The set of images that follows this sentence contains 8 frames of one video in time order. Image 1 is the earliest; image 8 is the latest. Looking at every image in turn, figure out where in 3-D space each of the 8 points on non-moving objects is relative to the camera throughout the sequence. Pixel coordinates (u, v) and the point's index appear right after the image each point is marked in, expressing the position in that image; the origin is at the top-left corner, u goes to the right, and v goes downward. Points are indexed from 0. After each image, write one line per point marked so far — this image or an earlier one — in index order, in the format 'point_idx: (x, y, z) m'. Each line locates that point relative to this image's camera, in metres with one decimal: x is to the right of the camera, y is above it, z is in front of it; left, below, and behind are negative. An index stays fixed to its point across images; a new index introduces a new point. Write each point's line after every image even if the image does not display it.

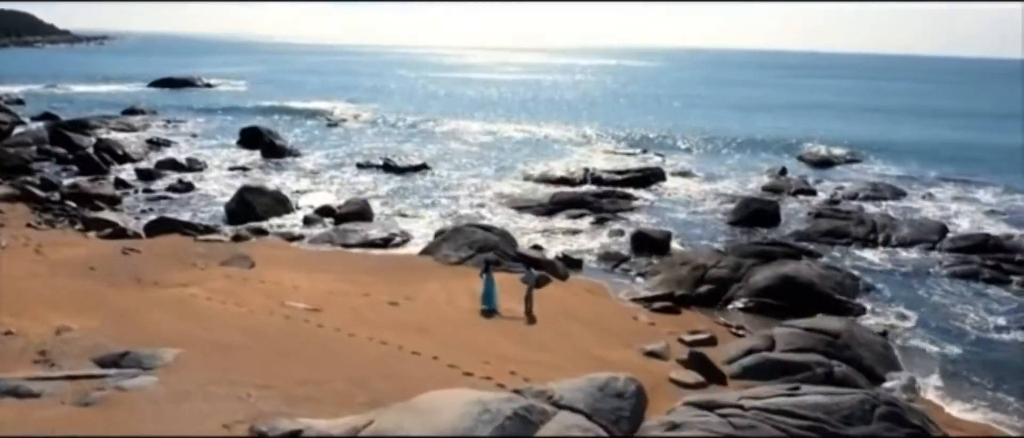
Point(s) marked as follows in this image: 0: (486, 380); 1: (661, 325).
0: (-0.2, -2.8, +13.1) m
1: (+3.5, -2.5, +18.2) m
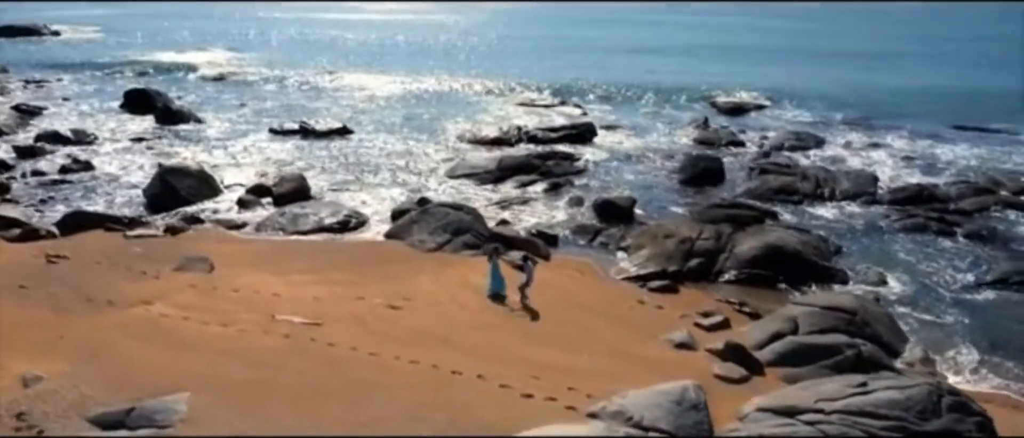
0: (+0.8, -2.9, +12.2) m
1: (+3.6, -2.1, +17.7) m
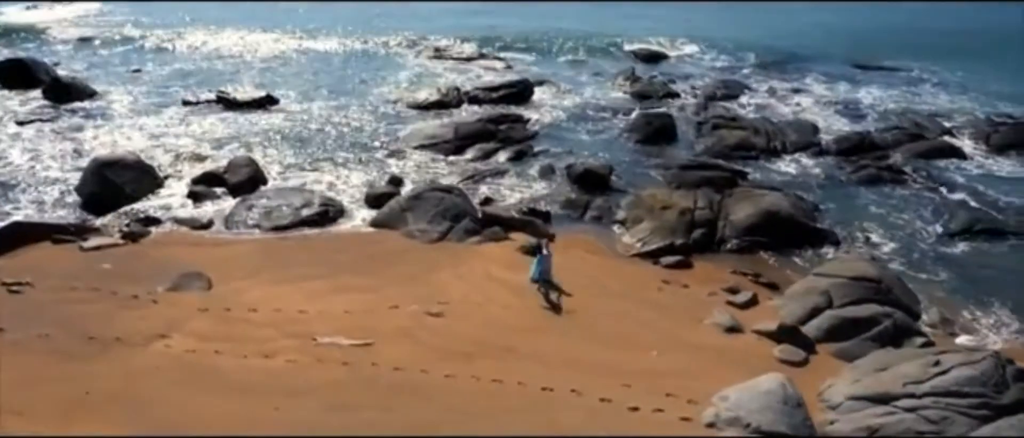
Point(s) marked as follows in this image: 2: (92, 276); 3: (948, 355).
0: (+2.4, -3.0, +12.0) m
1: (+4.2, -1.6, +17.8) m
2: (-9.0, -1.2, +16.9) m
3: (+7.3, -2.2, +13.3) m
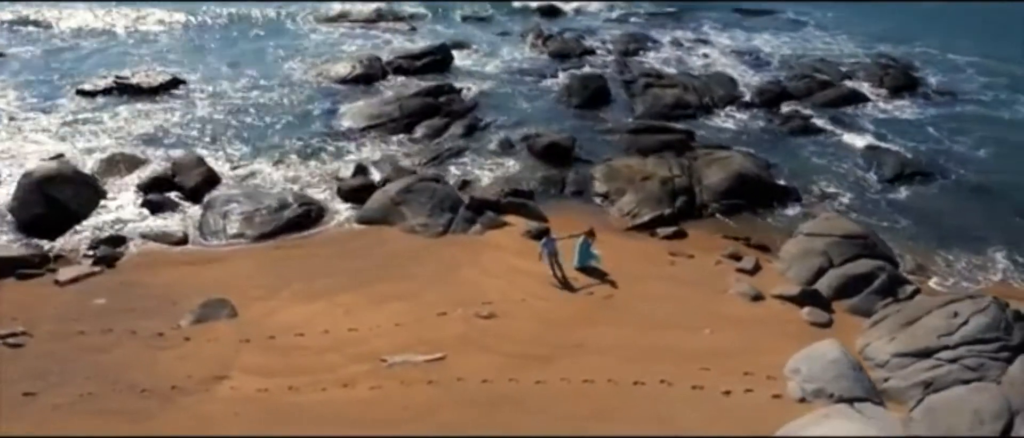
0: (+4.1, -2.9, +12.9) m
1: (+4.6, -0.9, +18.9) m
2: (-8.2, -1.9, +15.4) m
3: (+8.5, -1.5, +15.0) m
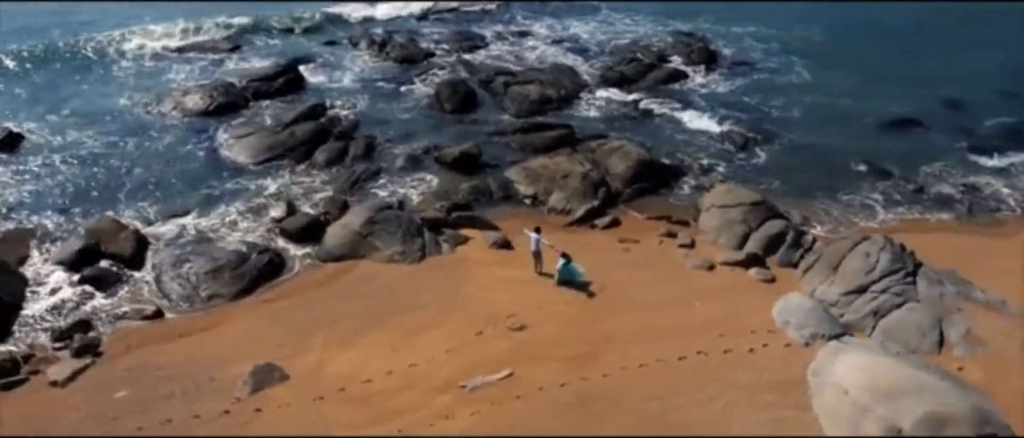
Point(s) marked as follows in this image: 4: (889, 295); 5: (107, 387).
0: (+5.4, -2.6, +16.1) m
1: (+3.7, -0.6, +21.8) m
2: (-7.1, -3.5, +14.7) m
3: (+8.7, -0.6, +19.4) m
4: (+8.4, -1.7, +17.8) m
5: (-8.0, -3.3, +15.4) m
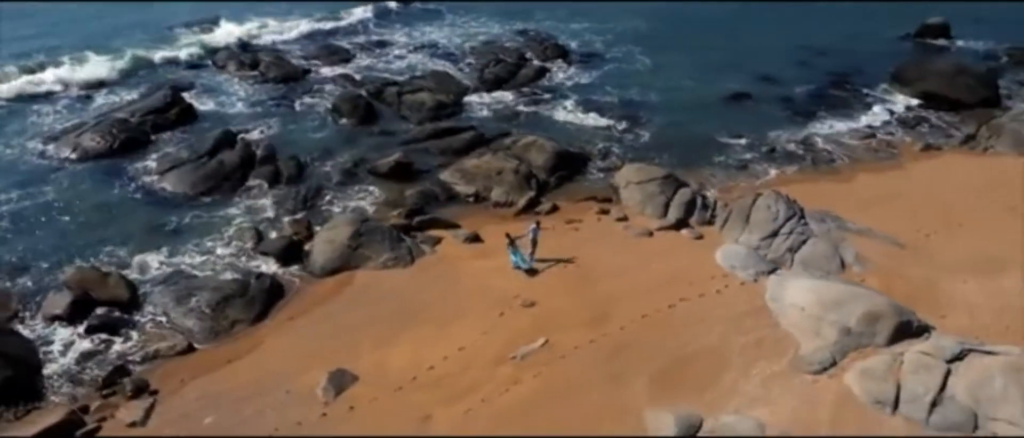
0: (+5.7, -1.8, +20.4) m
1: (+2.4, 0.0, +25.4) m
2: (-5.7, -4.3, +16.0) m
3: (+7.8, +0.7, +24.4) m
4: (+8.1, -0.5, +22.8) m
5: (-6.8, -4.2, +16.4) m
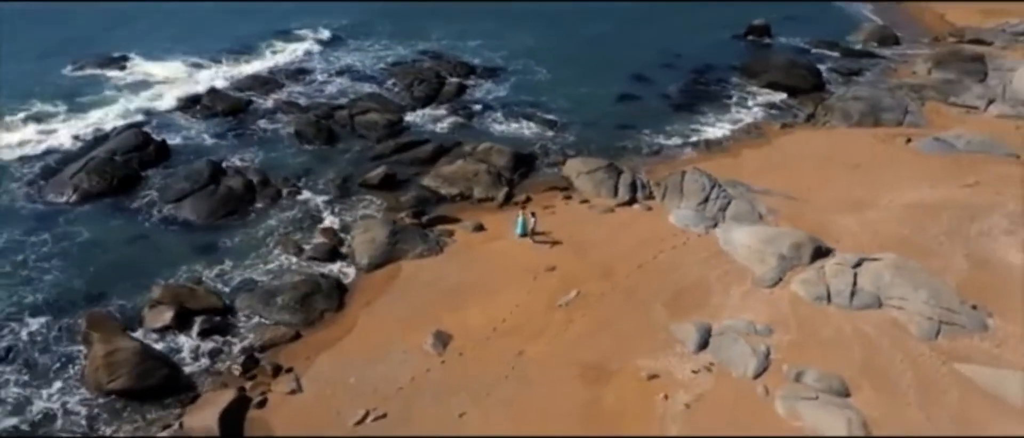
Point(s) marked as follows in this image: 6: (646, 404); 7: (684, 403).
0: (+6.3, -0.7, +27.4) m
1: (+1.8, +0.6, +31.6) m
2: (-3.6, -4.3, +20.6) m
3: (+7.2, +1.9, +31.7) m
4: (+7.9, +0.8, +30.3) m
5: (-4.8, -4.3, +20.8) m
6: (+3.4, -4.6, +19.7) m
7: (+4.3, -4.6, +19.7) m
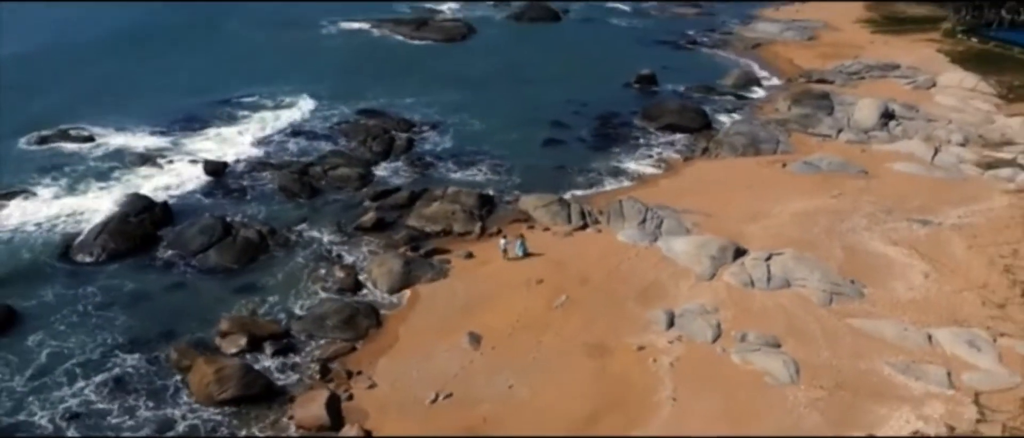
0: (+5.8, -1.4, +35.0) m
1: (+0.6, -0.7, +38.5) m
2: (-2.7, -5.2, +26.6) m
3: (+5.8, +0.9, +39.5) m
4: (+6.9, 0.0, +38.2) m
5: (-3.8, -5.4, +26.6) m
6: (+4.4, -5.0, +26.7) m
7: (+5.3, -4.9, +26.8) m
